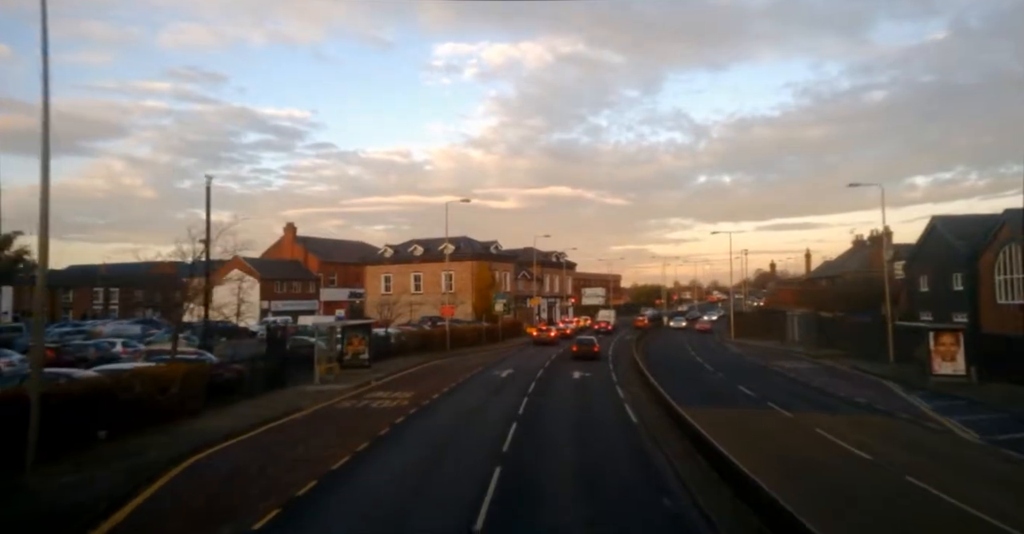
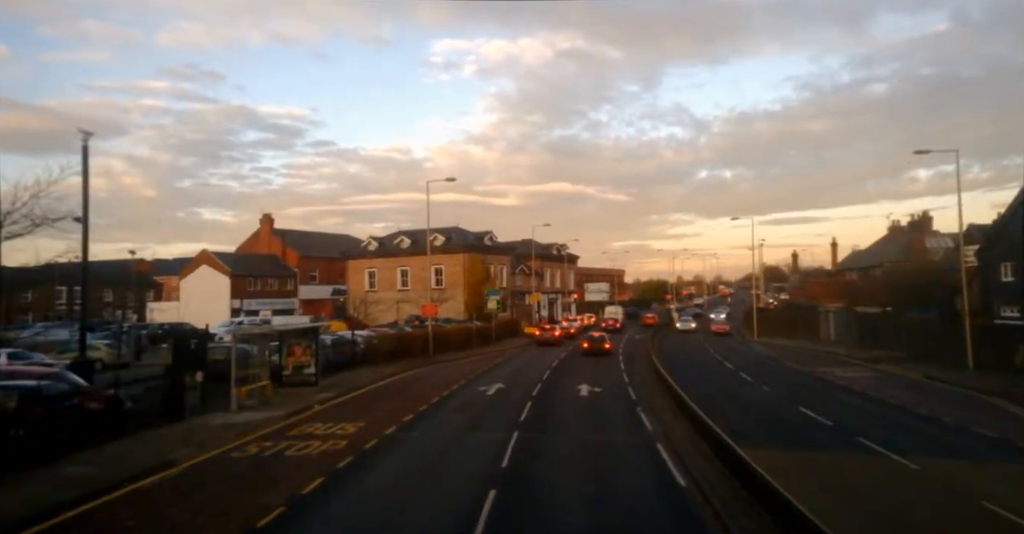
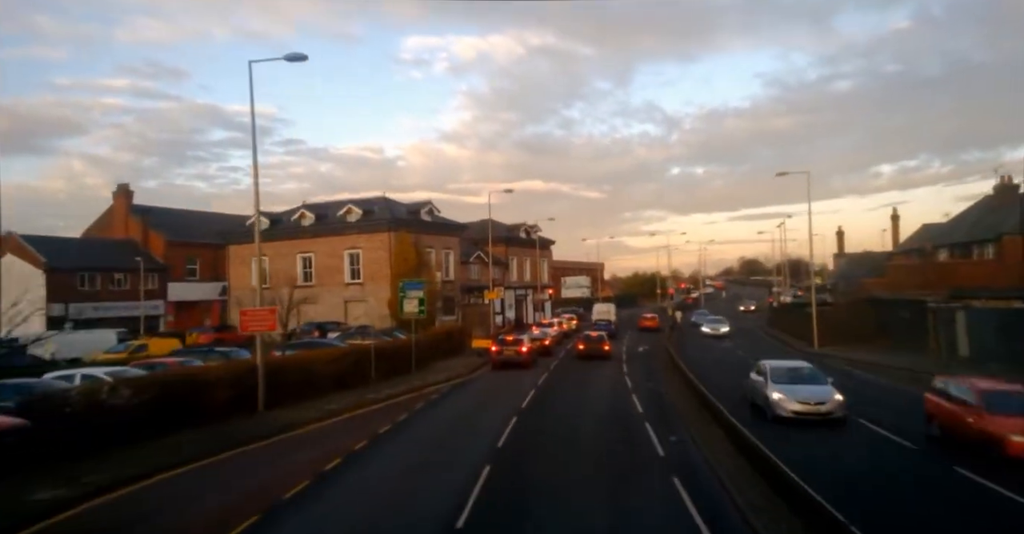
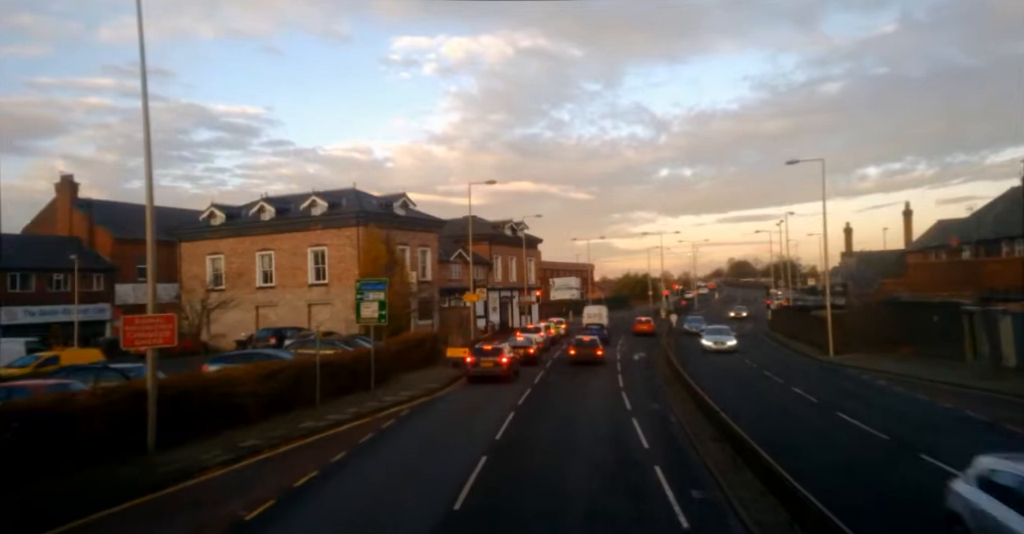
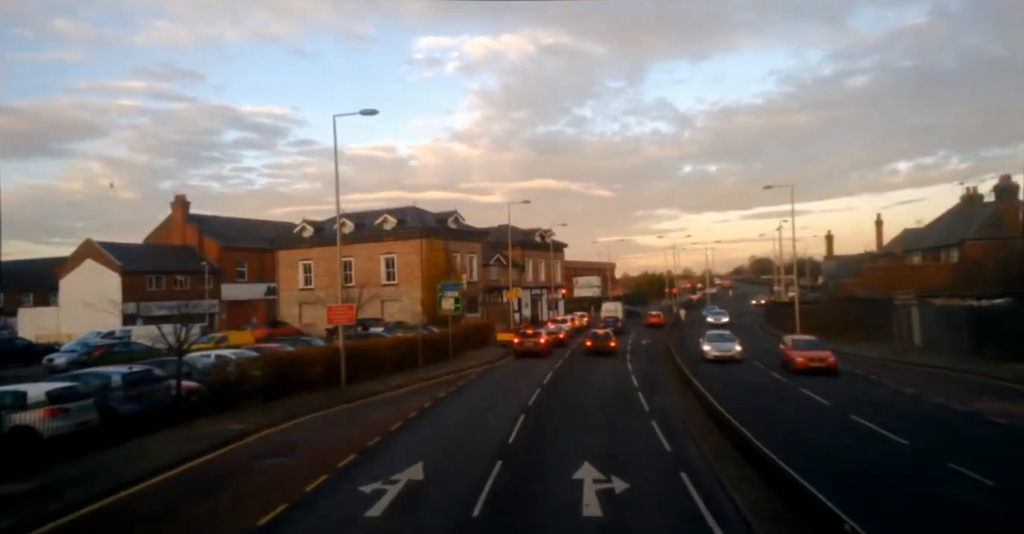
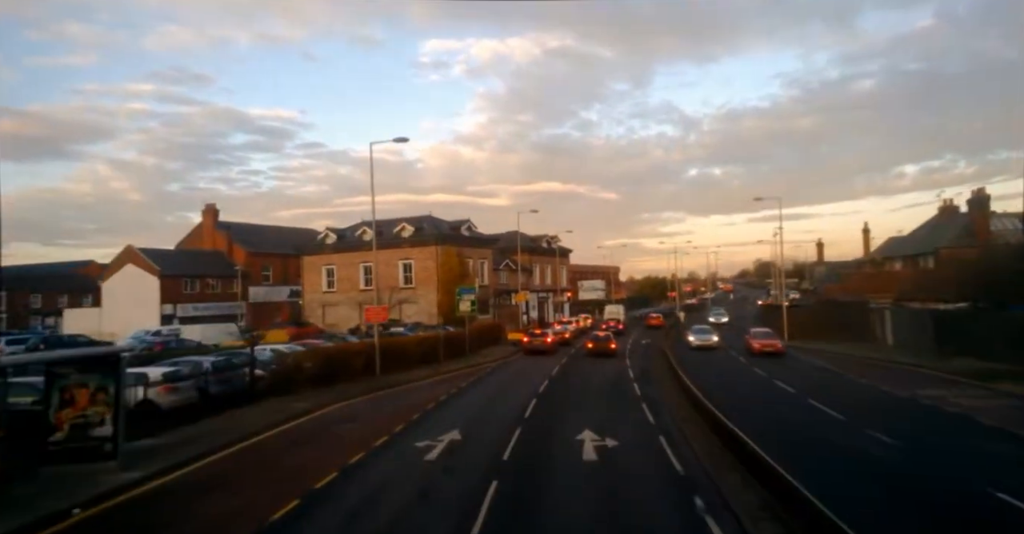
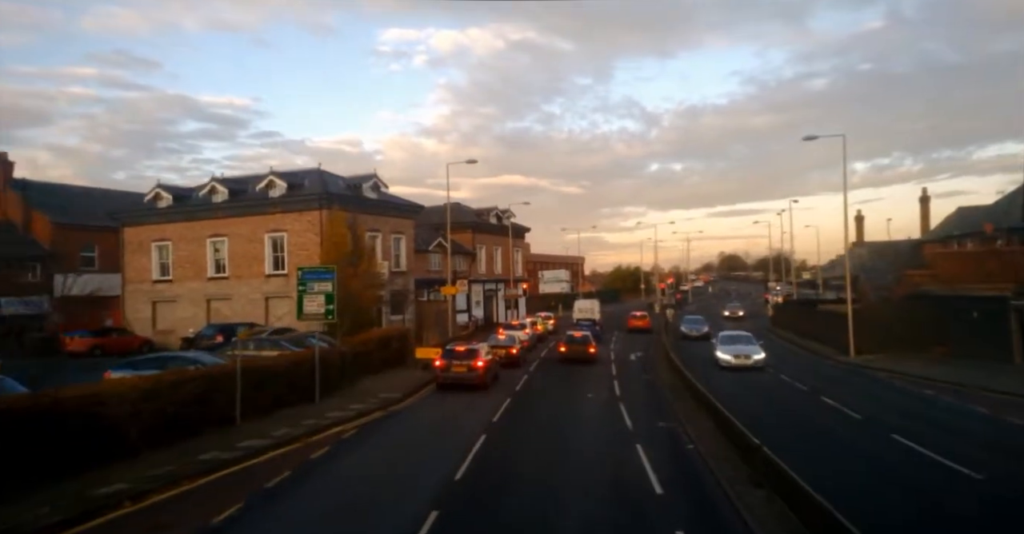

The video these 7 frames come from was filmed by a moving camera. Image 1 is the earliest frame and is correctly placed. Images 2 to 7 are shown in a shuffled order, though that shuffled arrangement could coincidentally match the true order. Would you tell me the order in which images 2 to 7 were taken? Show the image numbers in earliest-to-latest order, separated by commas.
2, 6, 5, 3, 4, 7
